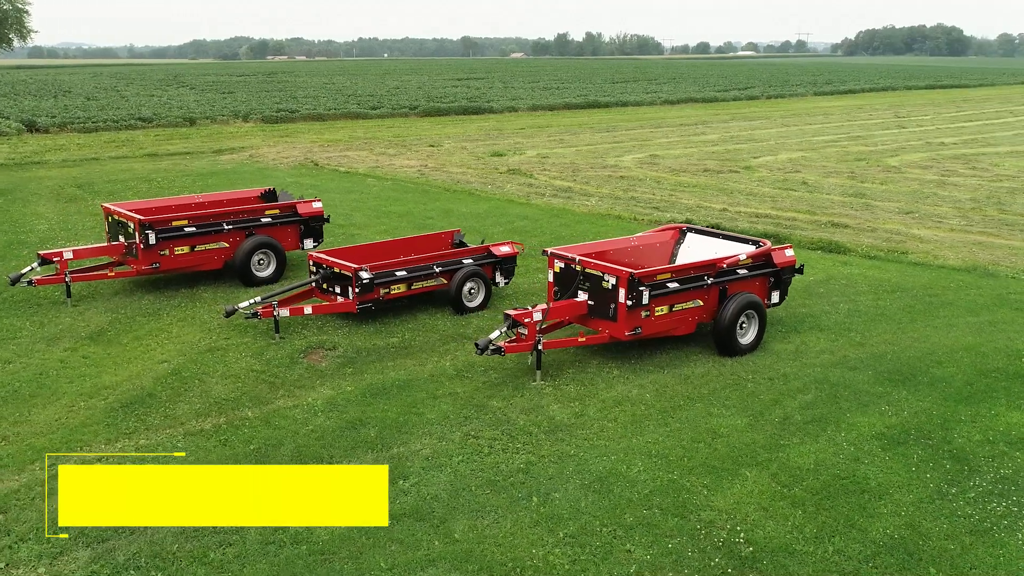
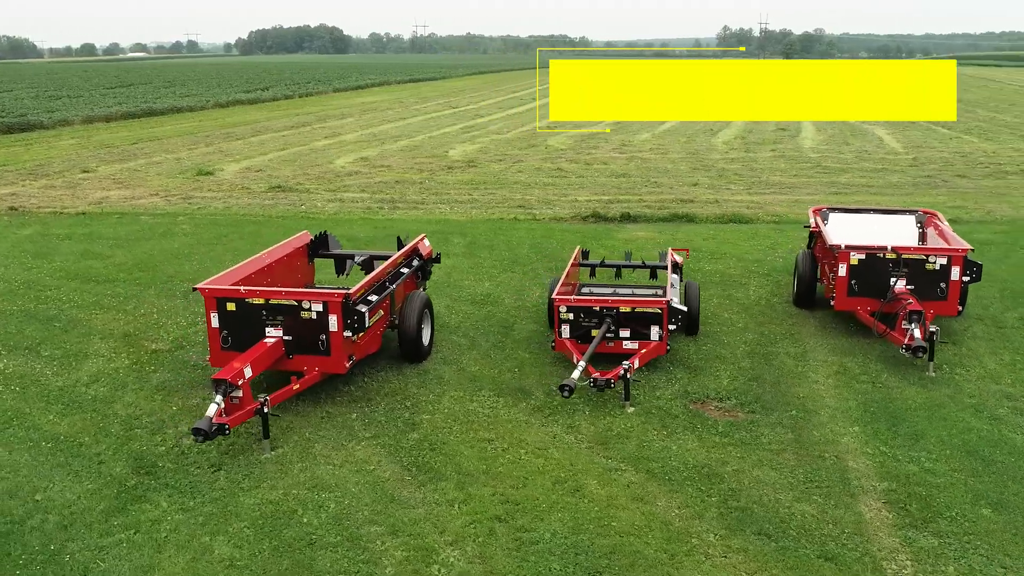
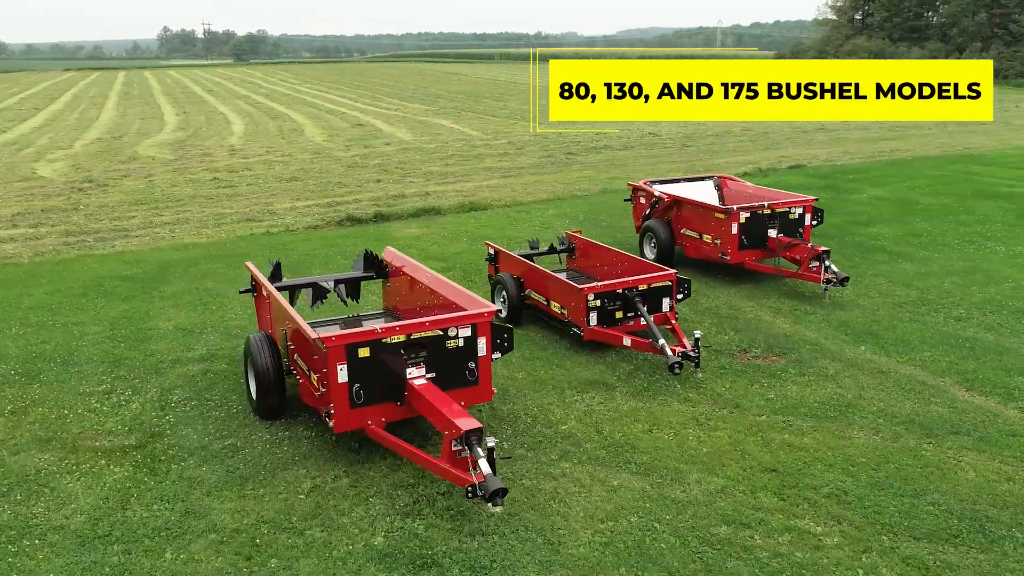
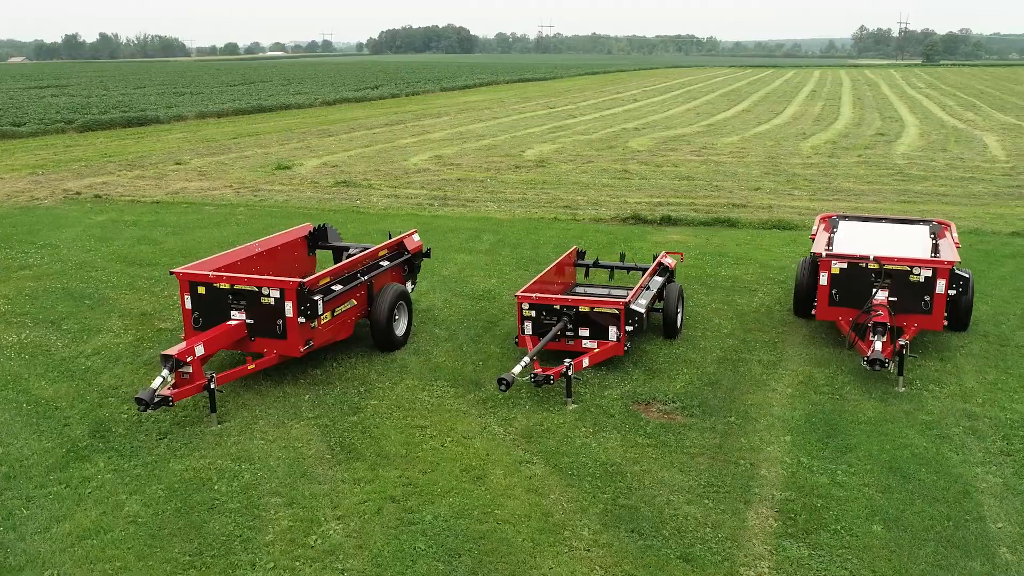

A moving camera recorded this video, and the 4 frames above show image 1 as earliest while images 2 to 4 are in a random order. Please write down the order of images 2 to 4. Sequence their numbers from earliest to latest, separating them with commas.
4, 2, 3
